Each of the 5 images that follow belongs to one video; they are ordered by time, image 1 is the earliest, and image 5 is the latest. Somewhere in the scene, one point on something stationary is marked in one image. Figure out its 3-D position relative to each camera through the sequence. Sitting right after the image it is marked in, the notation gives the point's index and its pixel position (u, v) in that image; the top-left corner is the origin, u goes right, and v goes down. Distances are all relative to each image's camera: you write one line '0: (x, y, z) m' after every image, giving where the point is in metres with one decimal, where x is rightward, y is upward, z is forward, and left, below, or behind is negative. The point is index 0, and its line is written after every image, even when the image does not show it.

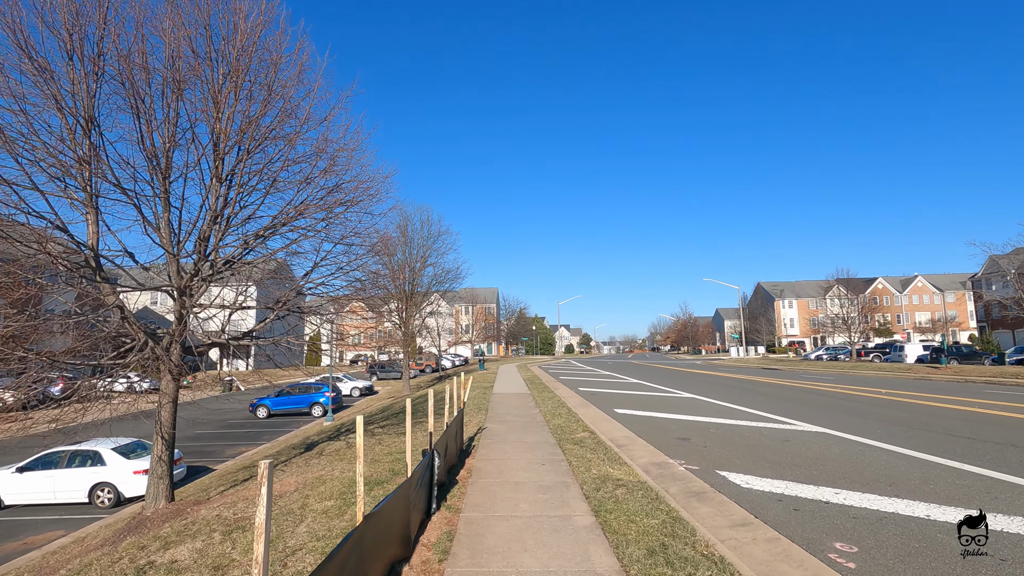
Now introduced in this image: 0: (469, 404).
0: (-1.2, -3.2, +14.5) m
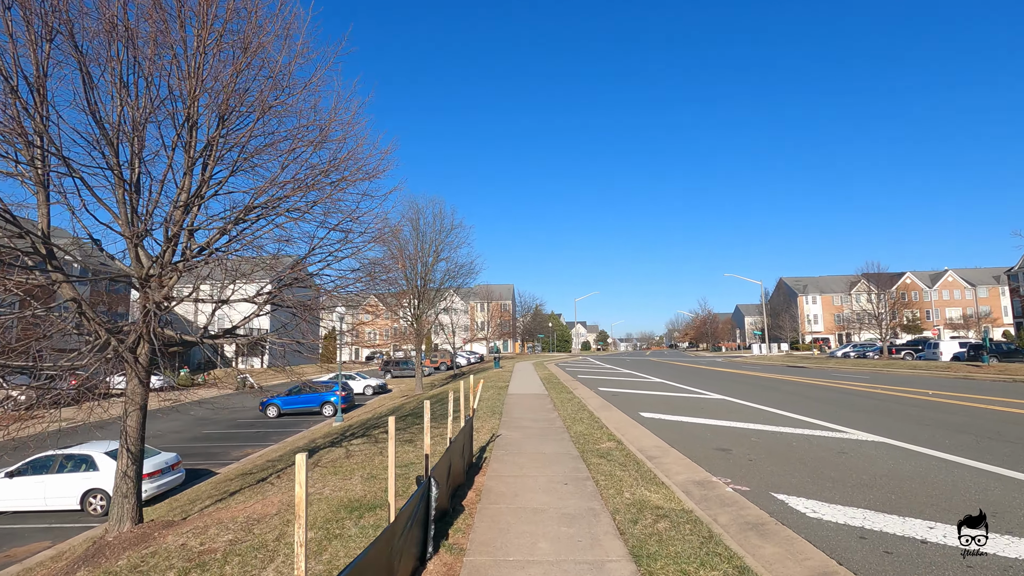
0: (-0.7, -3.0, +13.4) m
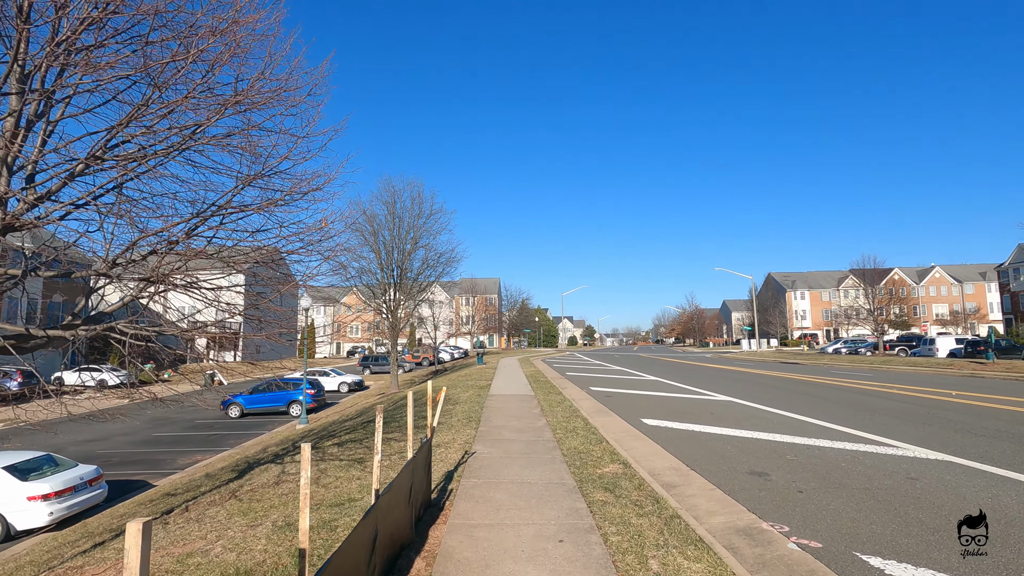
0: (-1.2, -2.7, +11.4) m
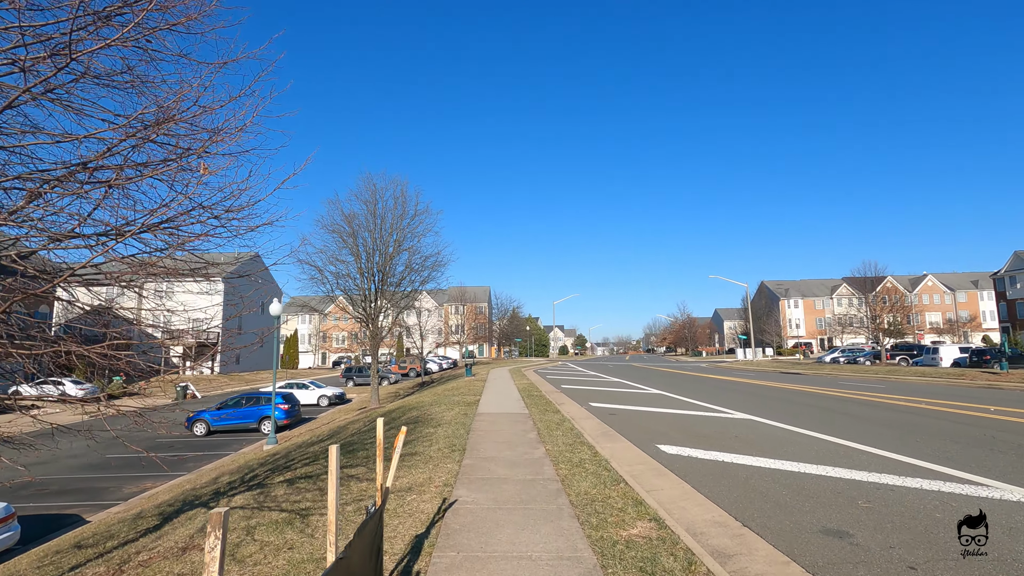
0: (-1.3, -2.7, +9.6) m
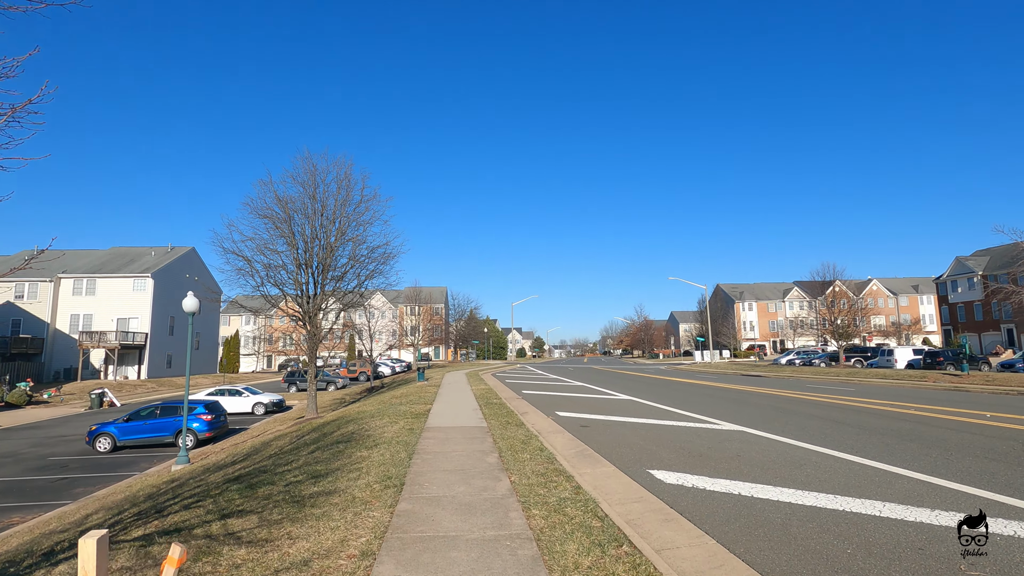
0: (-1.9, -2.5, +7.3) m
